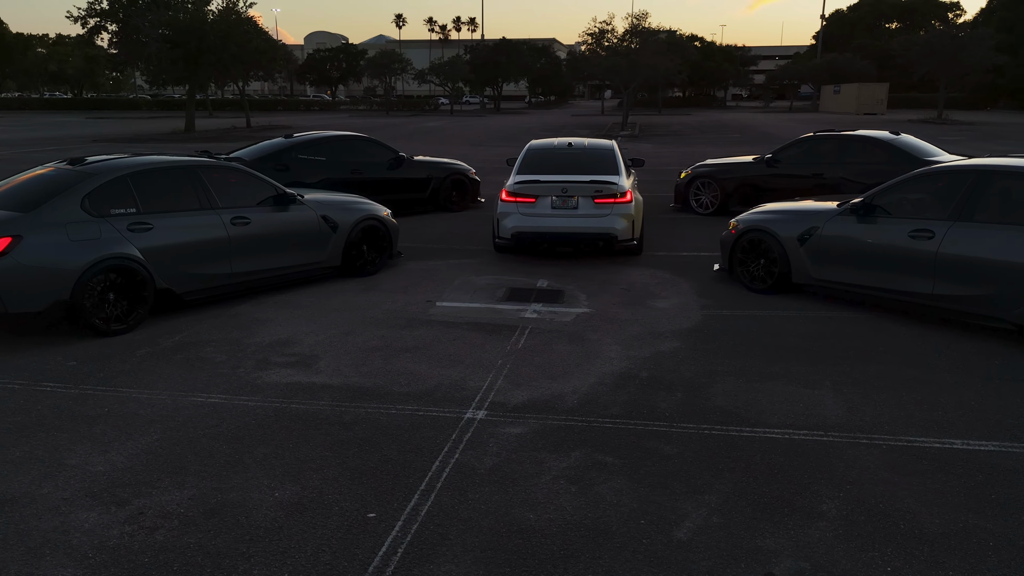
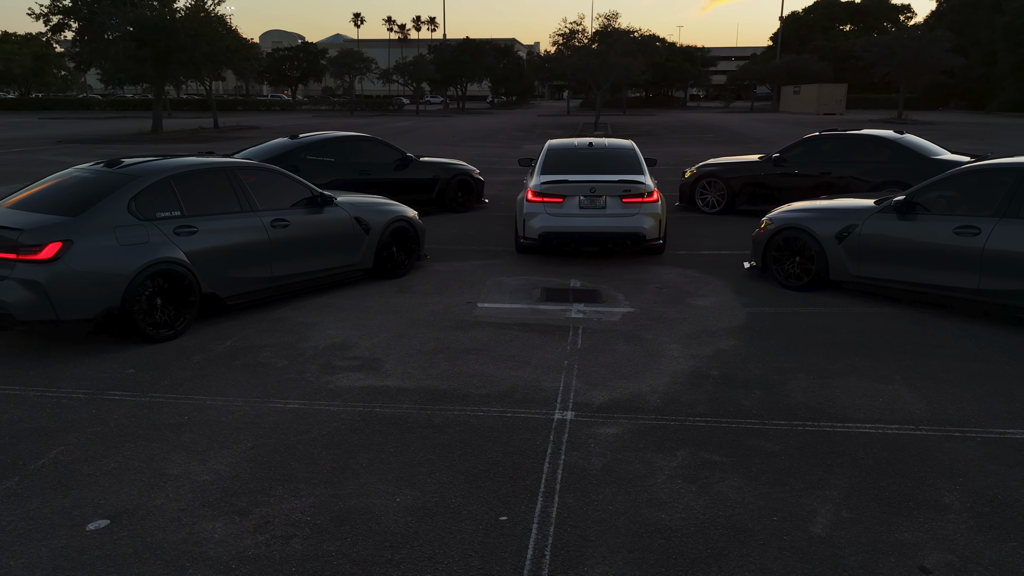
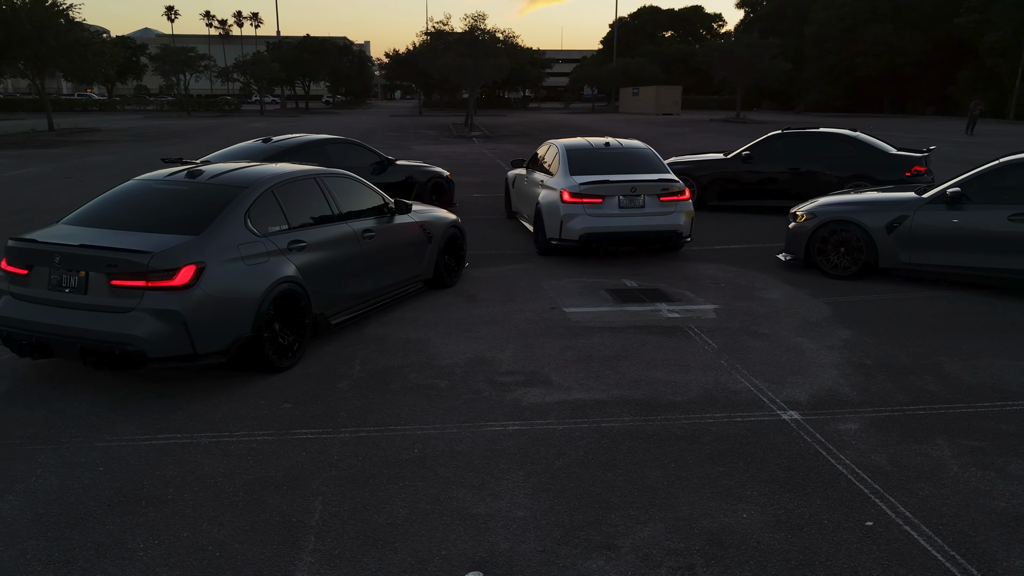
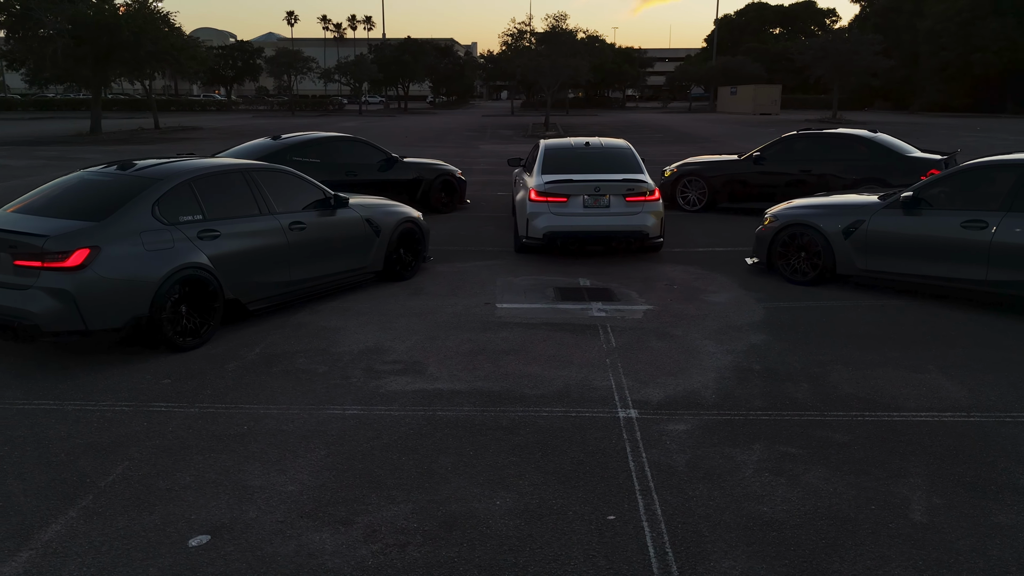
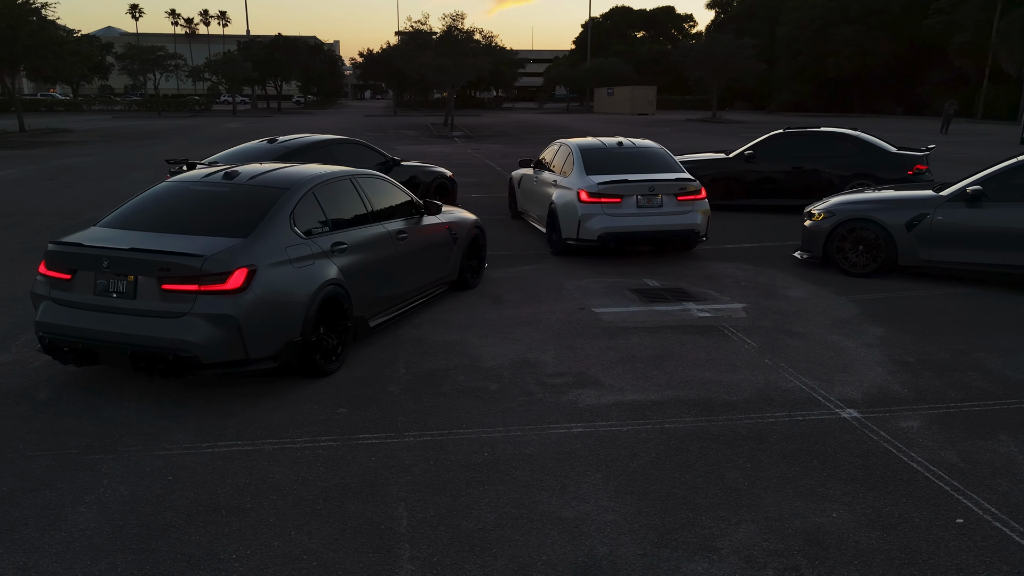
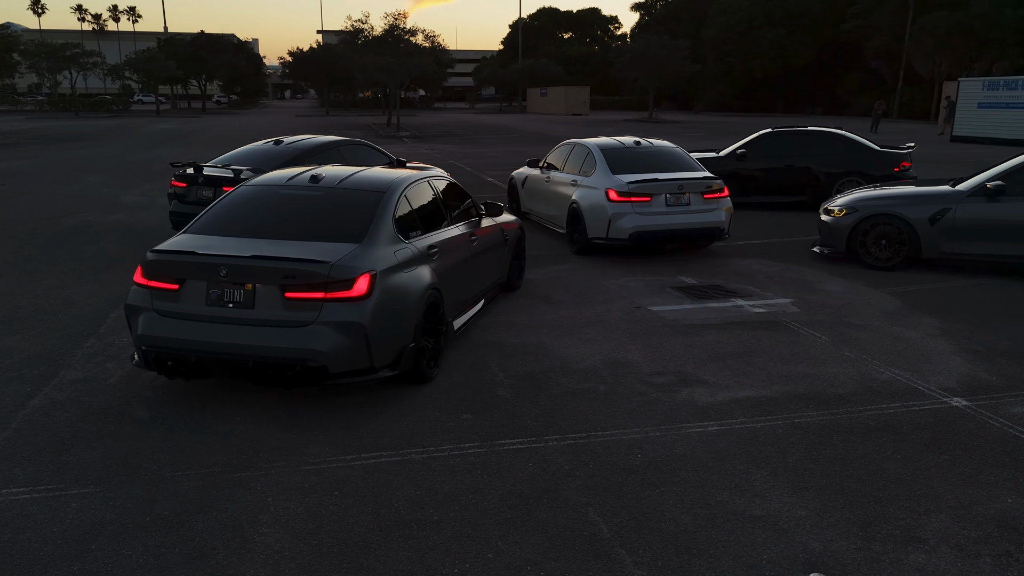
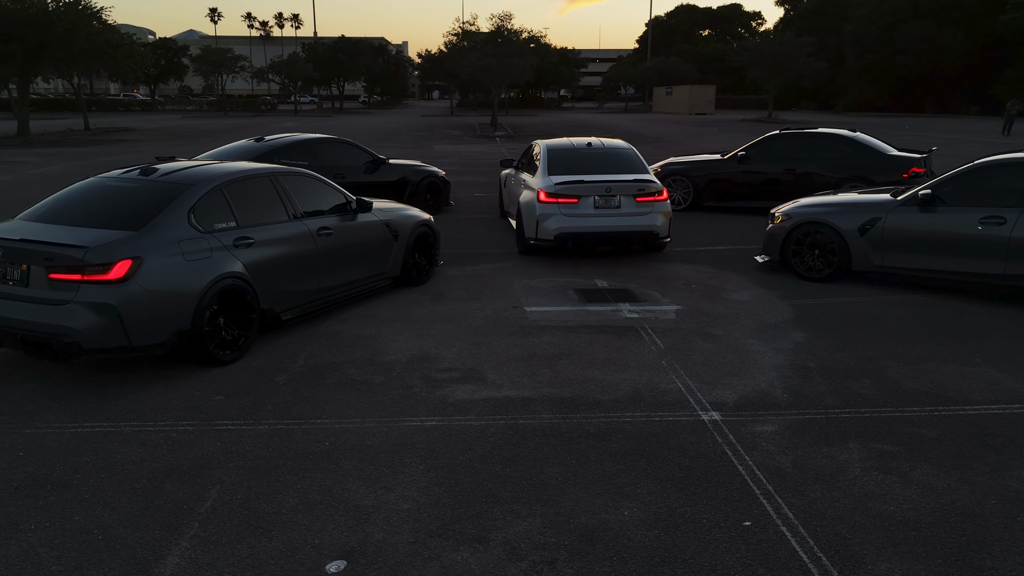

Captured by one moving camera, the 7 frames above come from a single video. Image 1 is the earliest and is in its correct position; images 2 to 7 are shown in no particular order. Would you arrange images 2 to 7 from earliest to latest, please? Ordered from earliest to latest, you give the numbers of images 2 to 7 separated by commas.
2, 4, 7, 3, 5, 6
